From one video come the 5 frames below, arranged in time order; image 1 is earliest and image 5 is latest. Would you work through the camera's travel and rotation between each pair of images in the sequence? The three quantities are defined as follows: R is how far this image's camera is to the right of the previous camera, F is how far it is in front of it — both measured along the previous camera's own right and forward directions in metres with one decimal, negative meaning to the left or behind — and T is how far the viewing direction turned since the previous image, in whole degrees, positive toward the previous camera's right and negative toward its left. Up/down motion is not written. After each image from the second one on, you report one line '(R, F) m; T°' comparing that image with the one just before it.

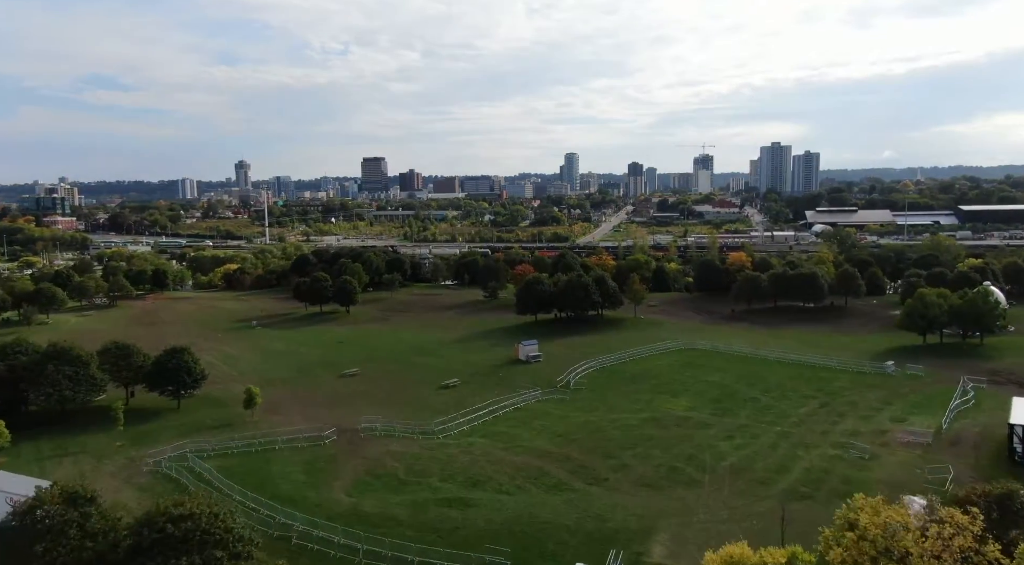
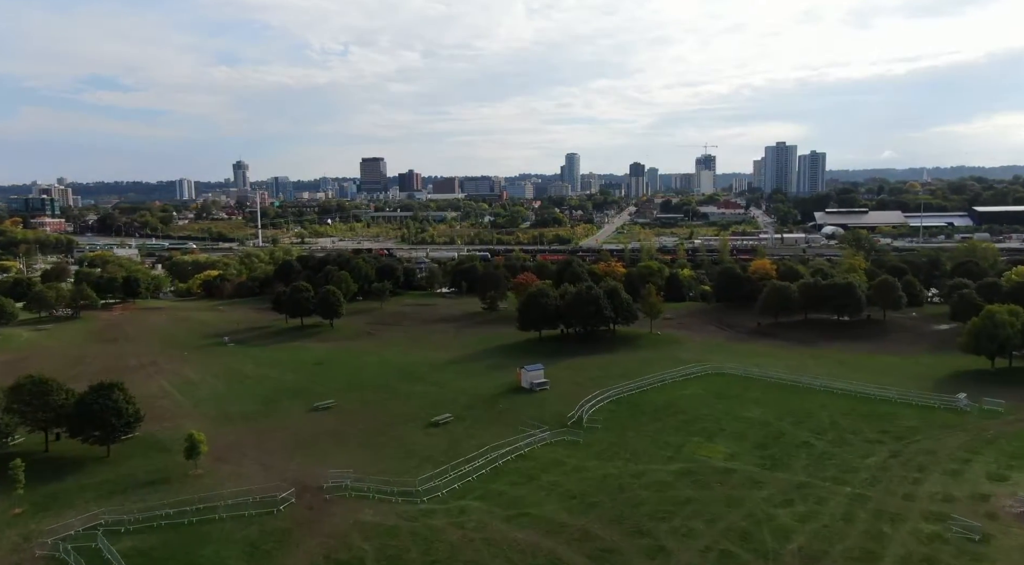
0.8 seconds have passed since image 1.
(0.0, +2.8) m; 0°
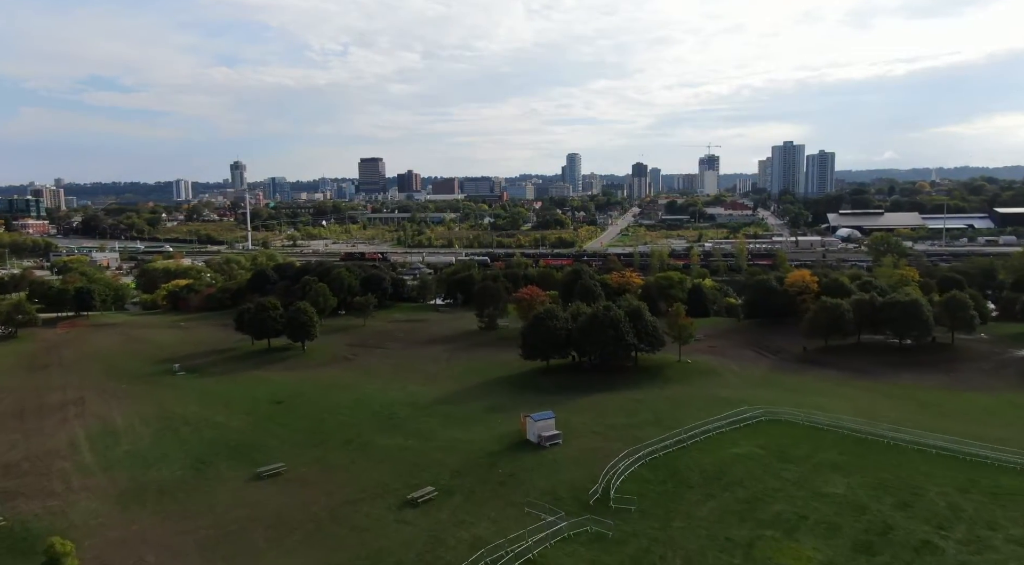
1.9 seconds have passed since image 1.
(-0.1, +3.8) m; 0°
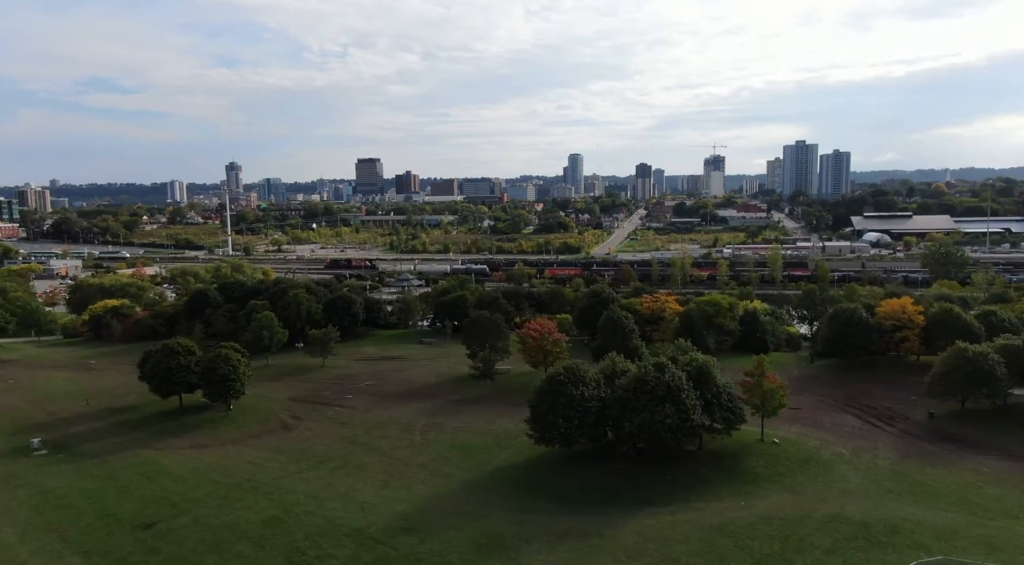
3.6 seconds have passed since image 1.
(-0.1, +6.2) m; 0°
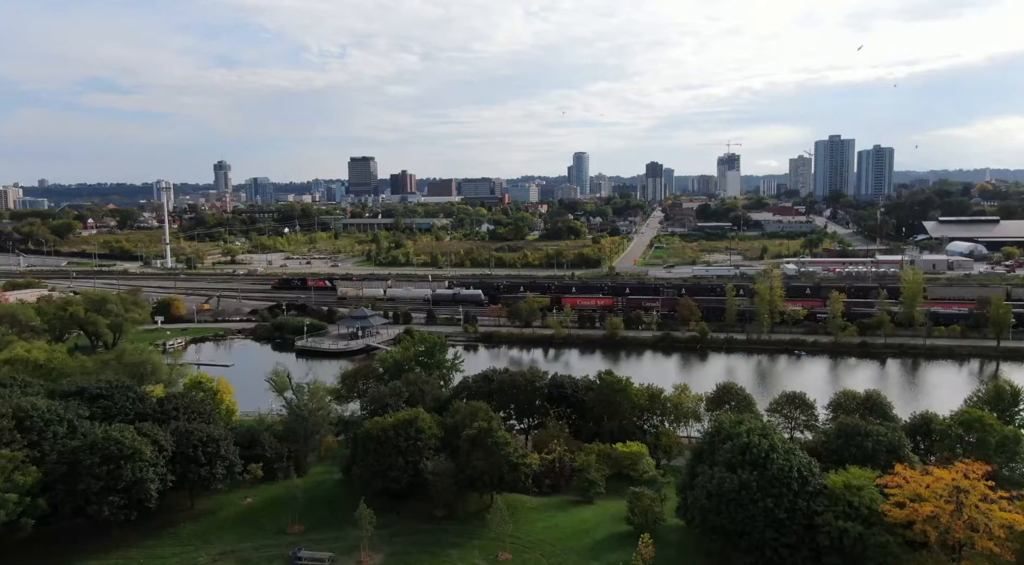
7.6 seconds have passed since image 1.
(-0.2, +14.8) m; 0°
